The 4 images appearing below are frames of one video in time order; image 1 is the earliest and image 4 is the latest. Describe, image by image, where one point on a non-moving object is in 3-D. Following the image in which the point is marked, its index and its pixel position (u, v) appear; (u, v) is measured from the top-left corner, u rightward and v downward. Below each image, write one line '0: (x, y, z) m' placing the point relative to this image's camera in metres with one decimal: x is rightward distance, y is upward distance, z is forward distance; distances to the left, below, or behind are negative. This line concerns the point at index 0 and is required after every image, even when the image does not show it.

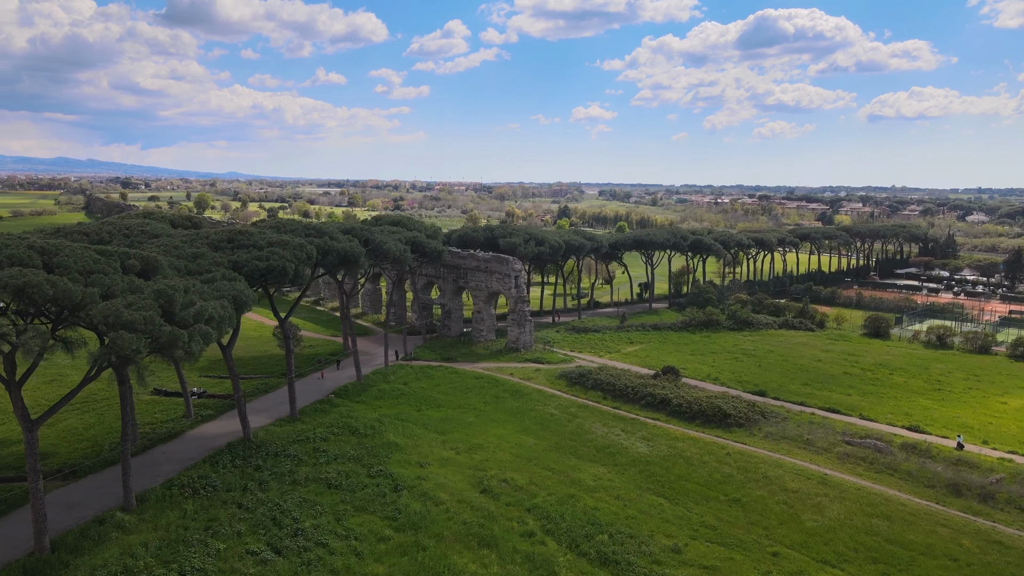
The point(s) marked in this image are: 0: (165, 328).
0: (-7.9, -0.9, +17.2) m
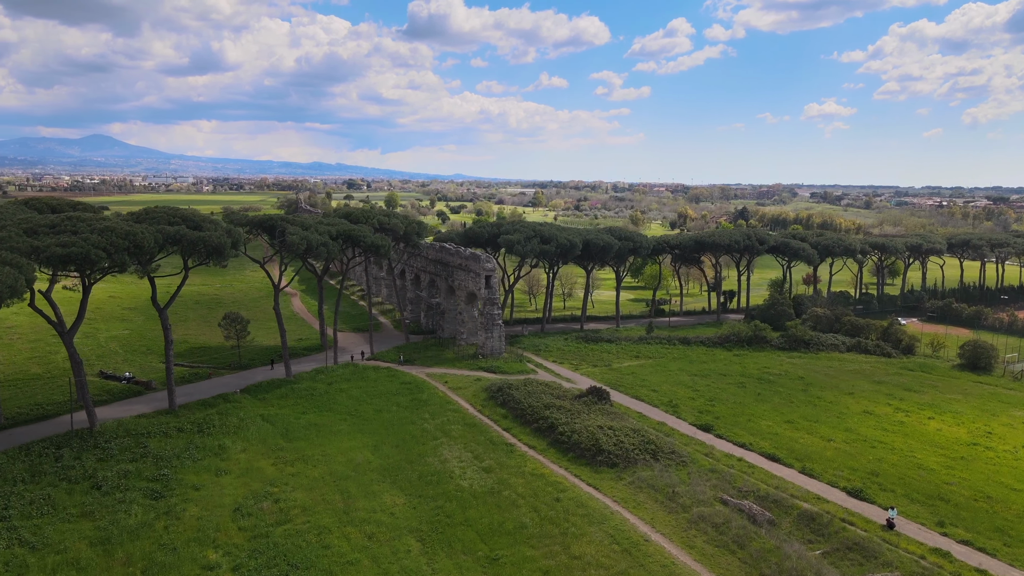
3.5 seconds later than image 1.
0: (-16.3, -0.5, +16.9) m
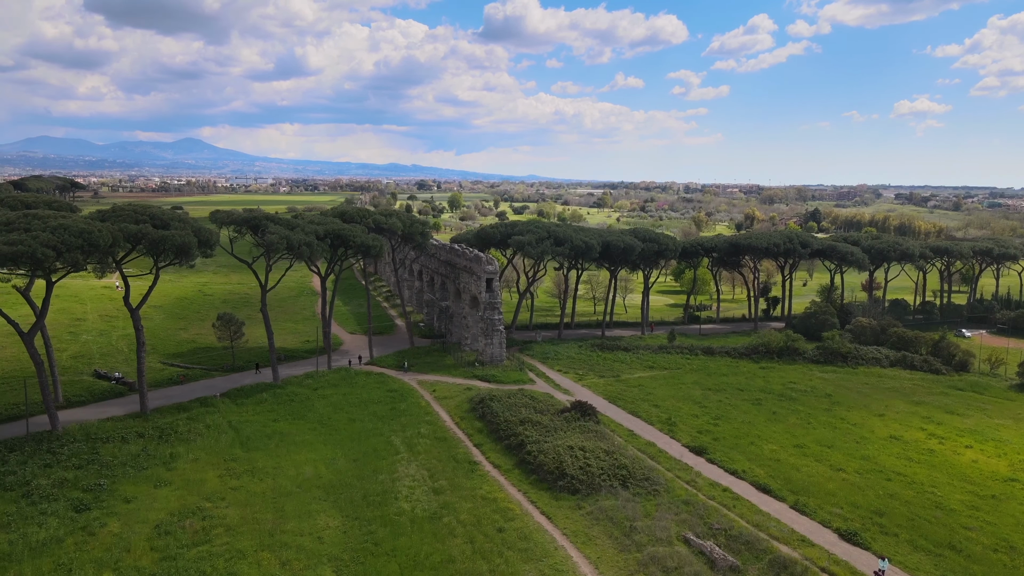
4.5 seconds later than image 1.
0: (-18.3, -0.4, +16.5) m
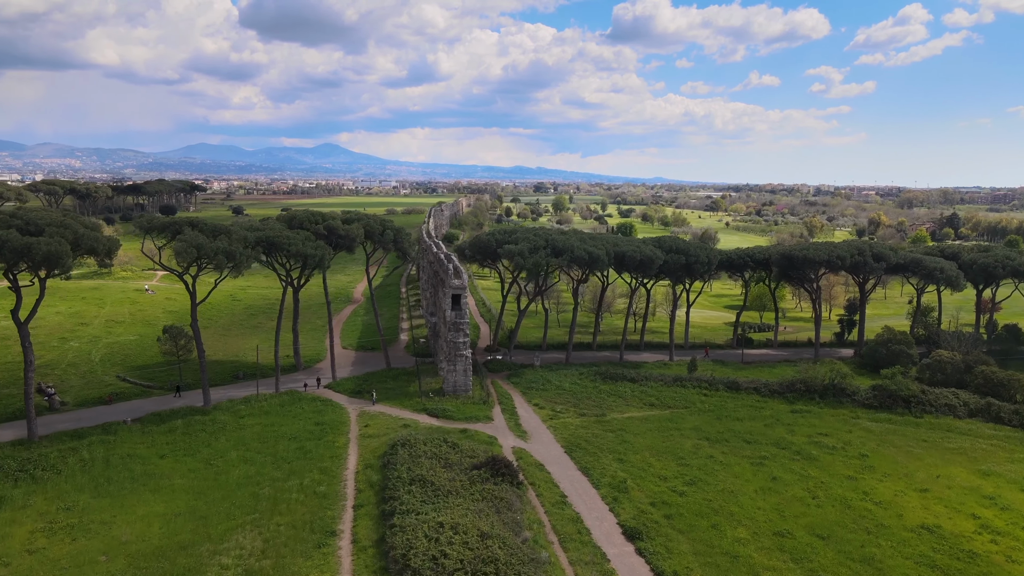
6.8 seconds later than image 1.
0: (-22.8, -0.7, +14.3) m
